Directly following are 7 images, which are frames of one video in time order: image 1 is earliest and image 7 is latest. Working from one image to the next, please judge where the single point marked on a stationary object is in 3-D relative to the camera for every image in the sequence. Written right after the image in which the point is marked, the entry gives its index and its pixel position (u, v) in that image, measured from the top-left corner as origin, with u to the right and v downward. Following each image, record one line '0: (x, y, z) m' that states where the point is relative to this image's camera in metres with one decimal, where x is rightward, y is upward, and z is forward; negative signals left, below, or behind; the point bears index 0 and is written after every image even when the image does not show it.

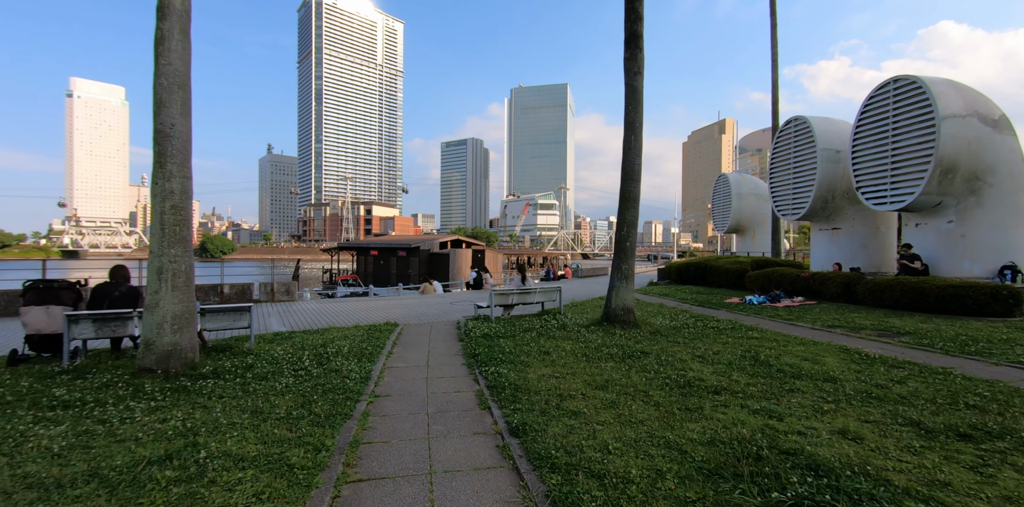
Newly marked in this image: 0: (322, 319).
0: (-4.9, -1.7, +10.6) m
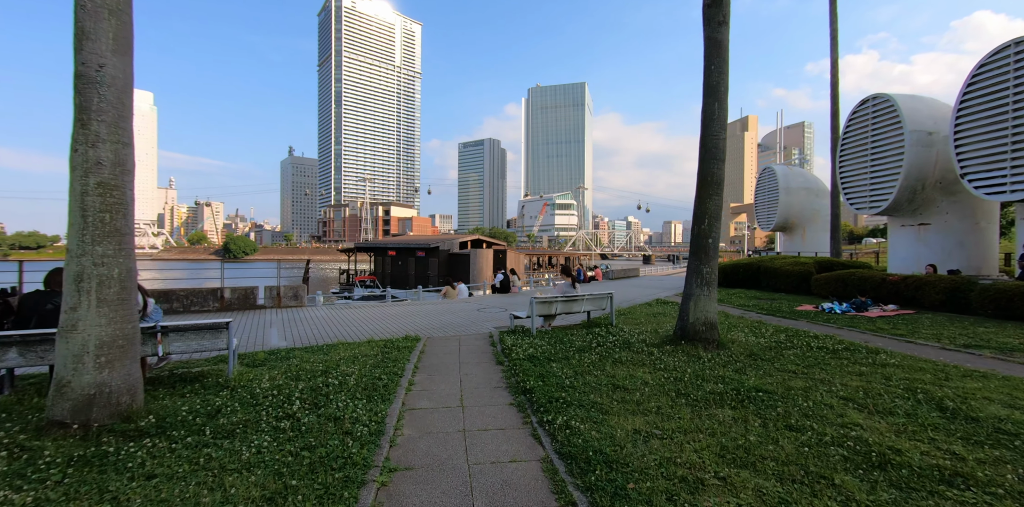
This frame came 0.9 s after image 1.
0: (-4.0, -1.7, +9.0) m
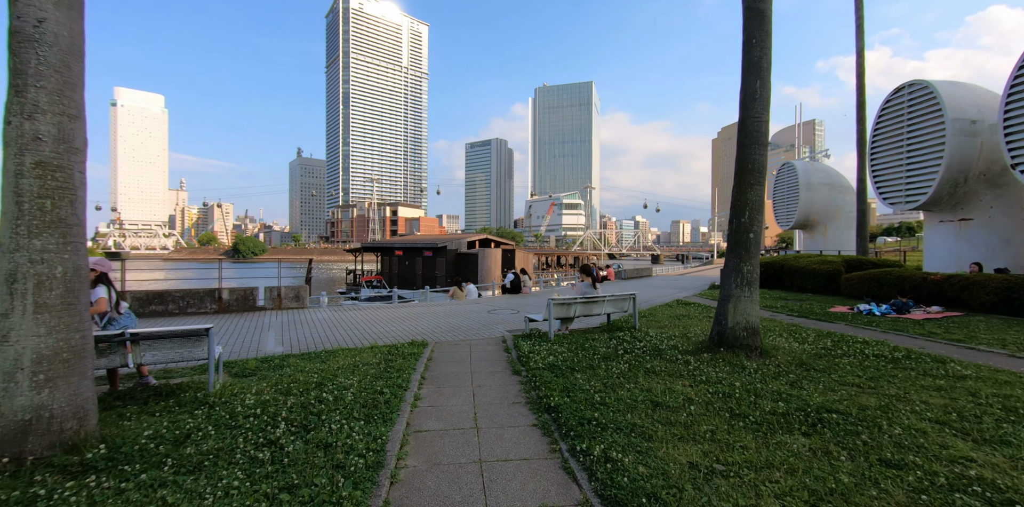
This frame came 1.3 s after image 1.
0: (-3.7, -1.7, +8.4) m
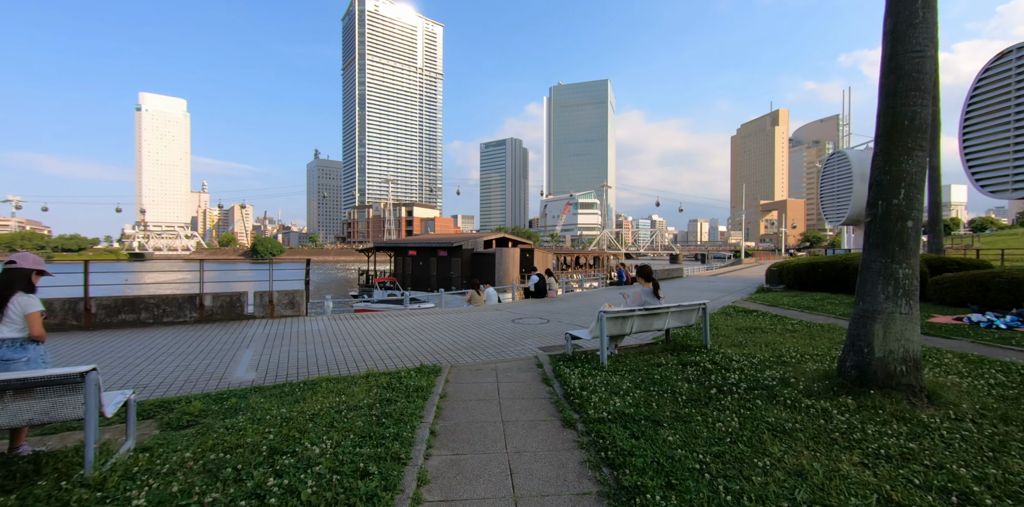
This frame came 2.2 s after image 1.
0: (-3.1, -1.7, +6.8) m
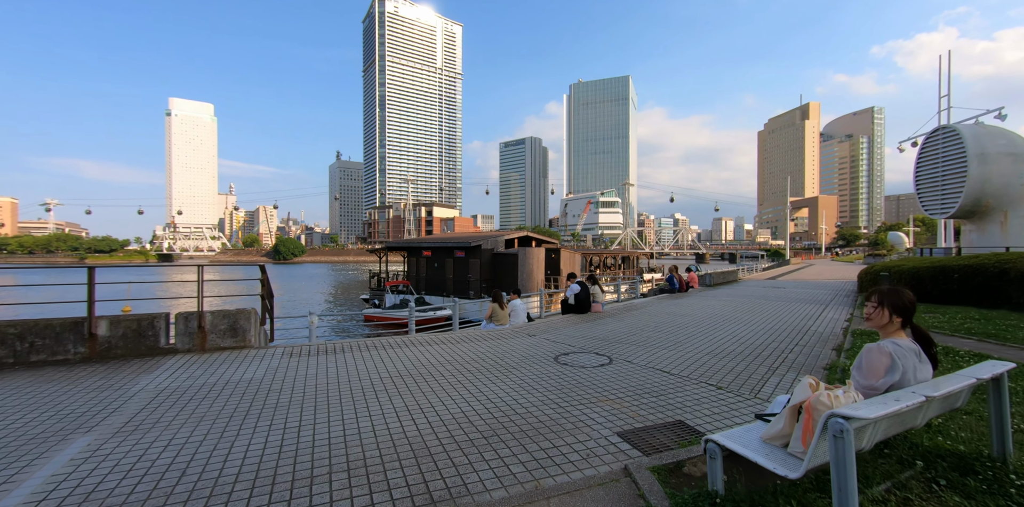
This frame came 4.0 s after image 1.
0: (-2.6, -1.7, +3.5) m
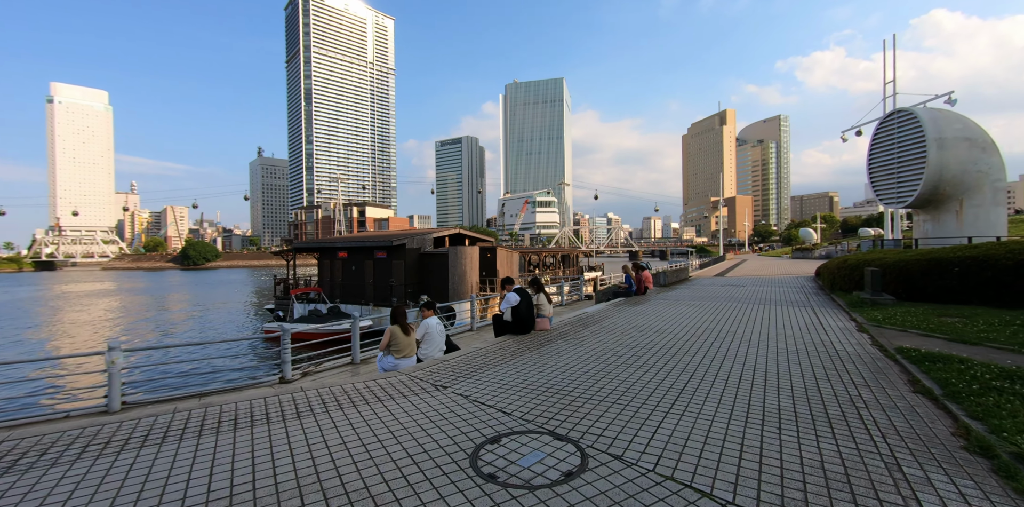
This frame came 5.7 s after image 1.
0: (-3.1, -1.7, -0.3) m
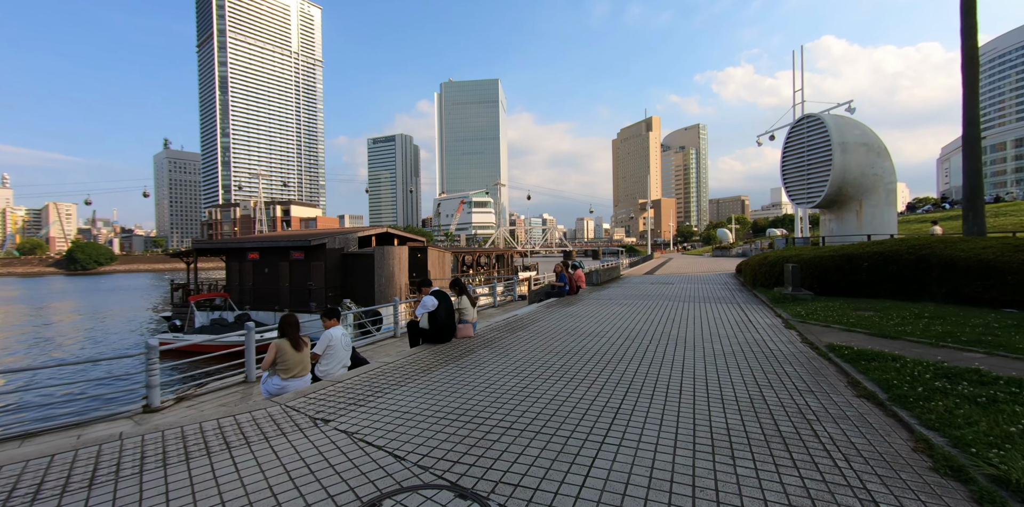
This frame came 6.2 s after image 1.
0: (-3.2, -1.7, -1.7) m
